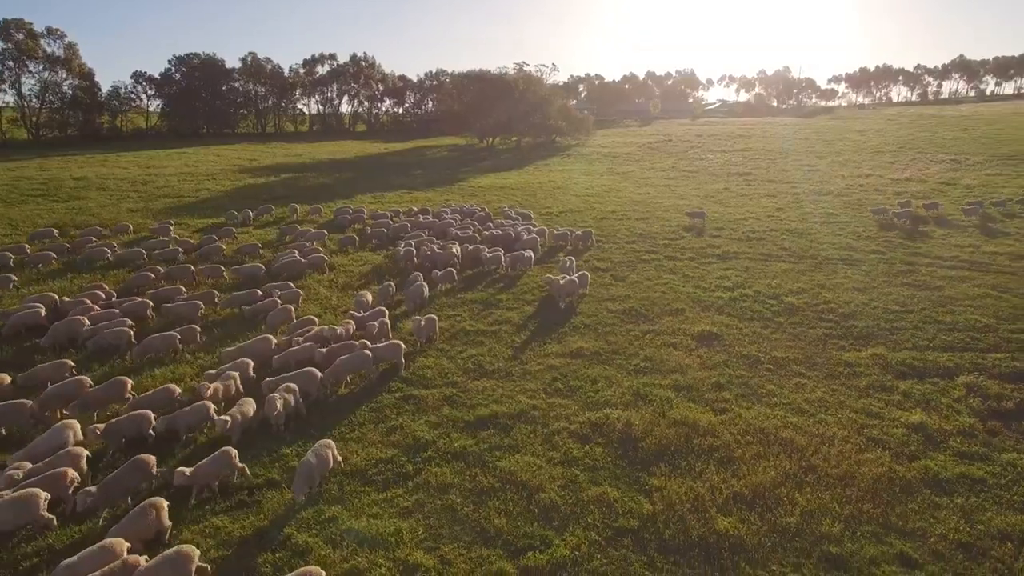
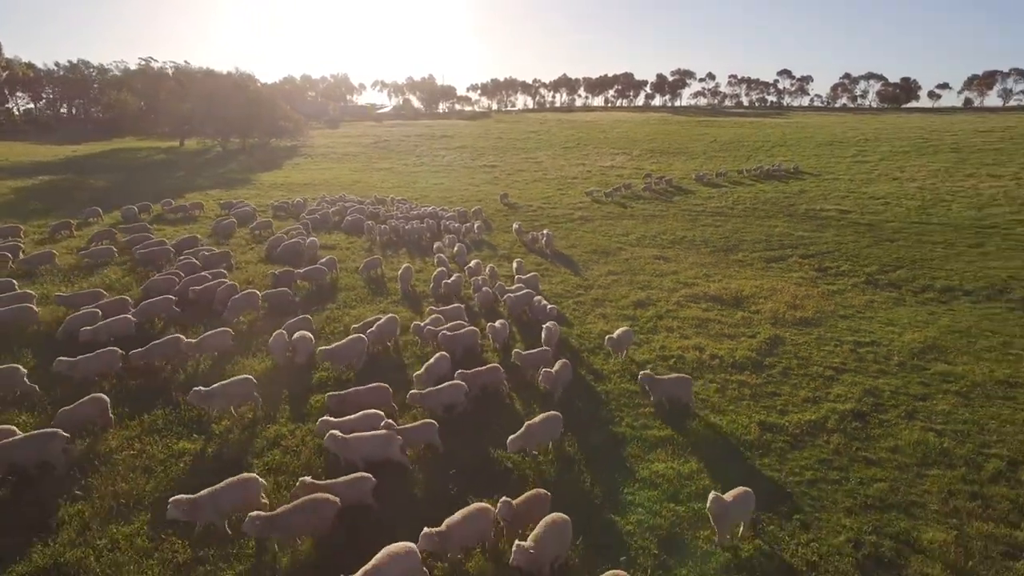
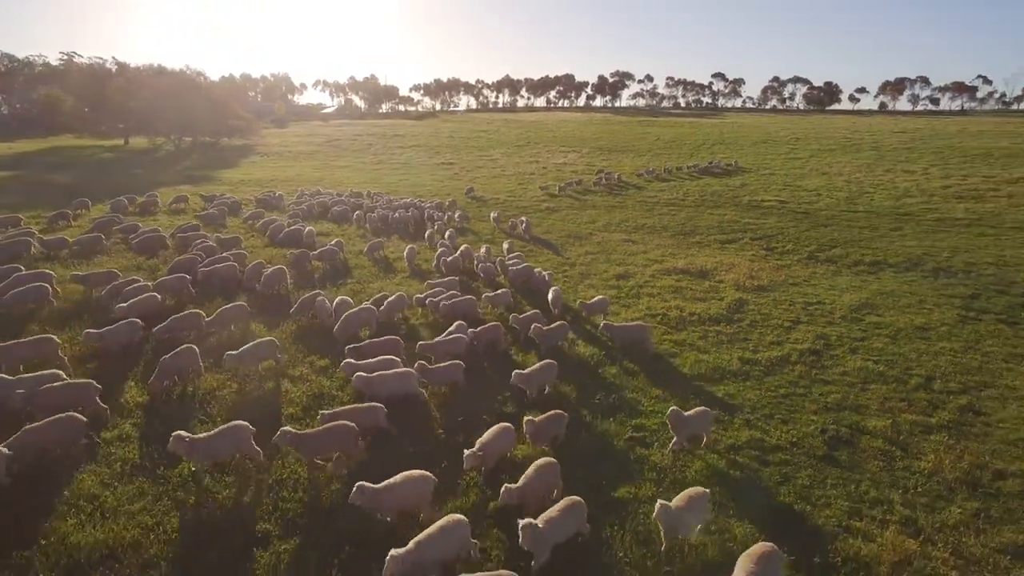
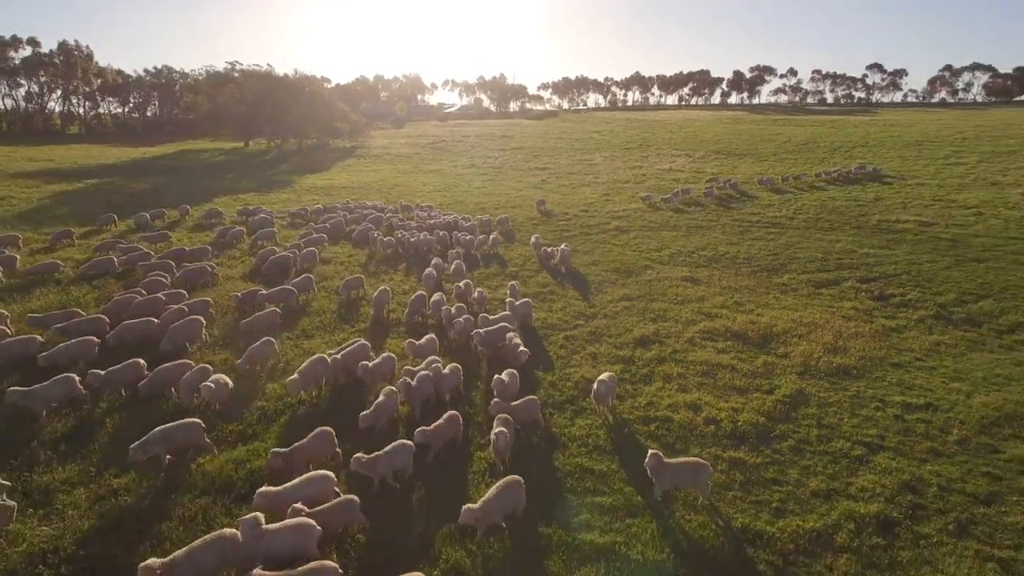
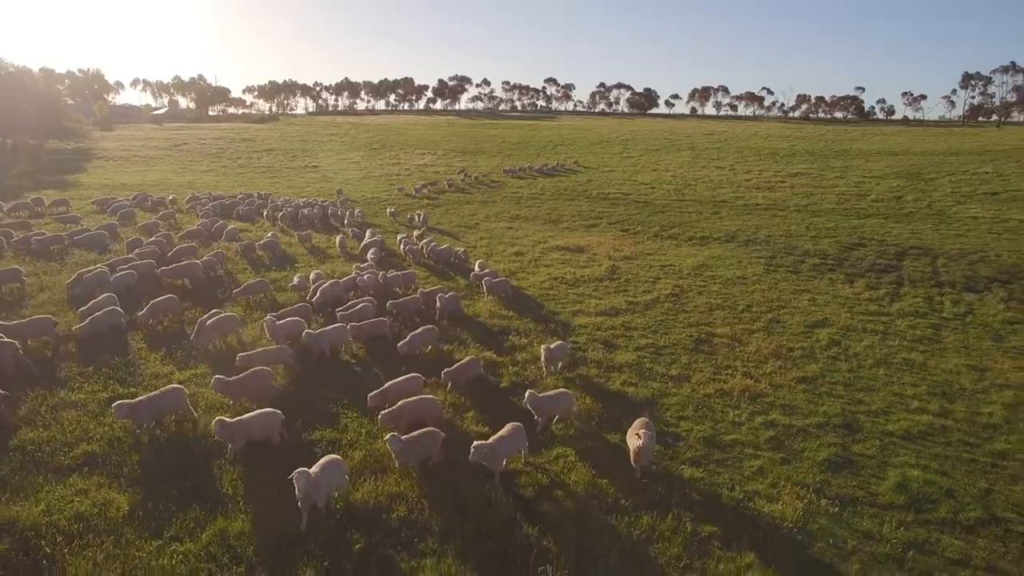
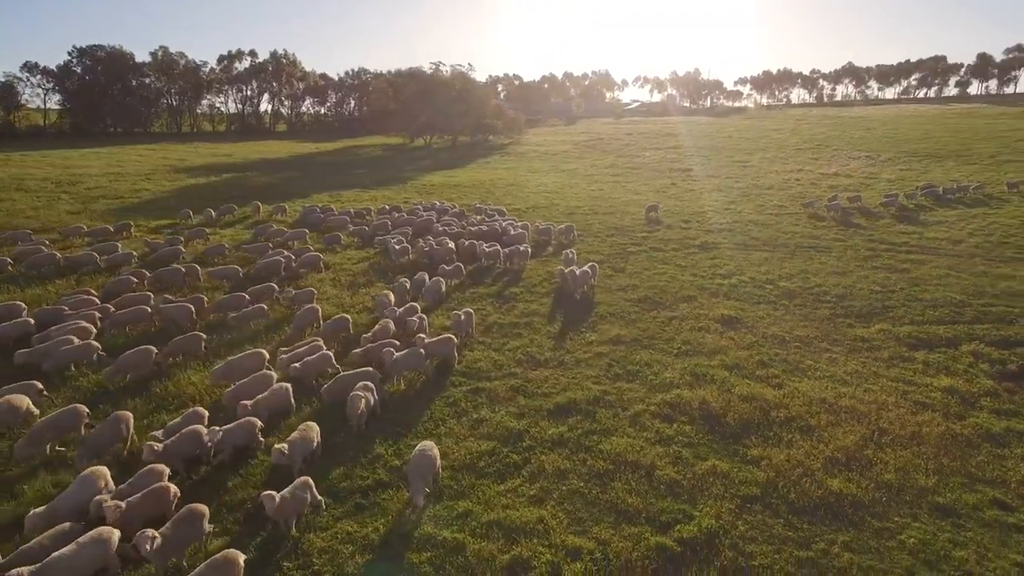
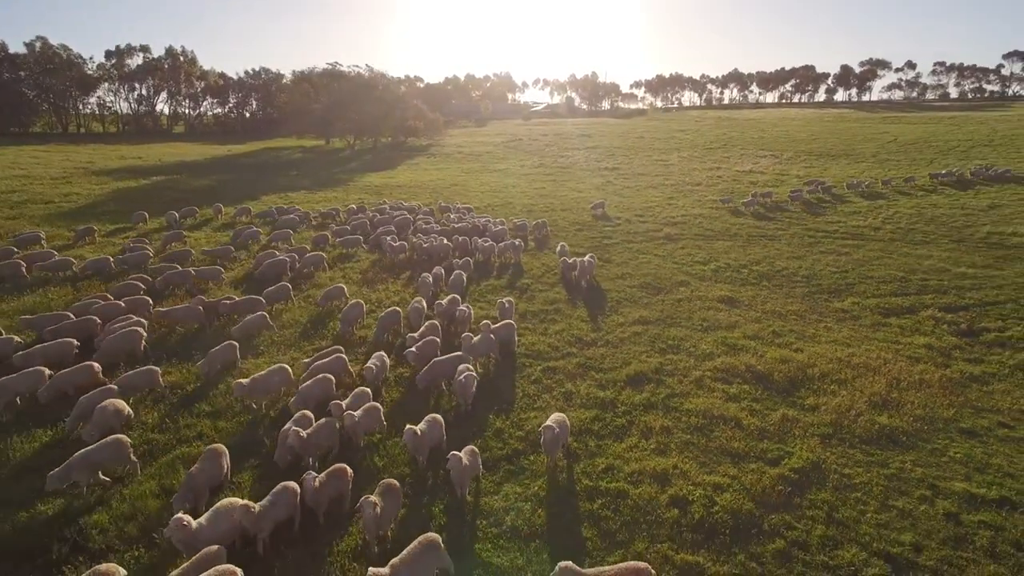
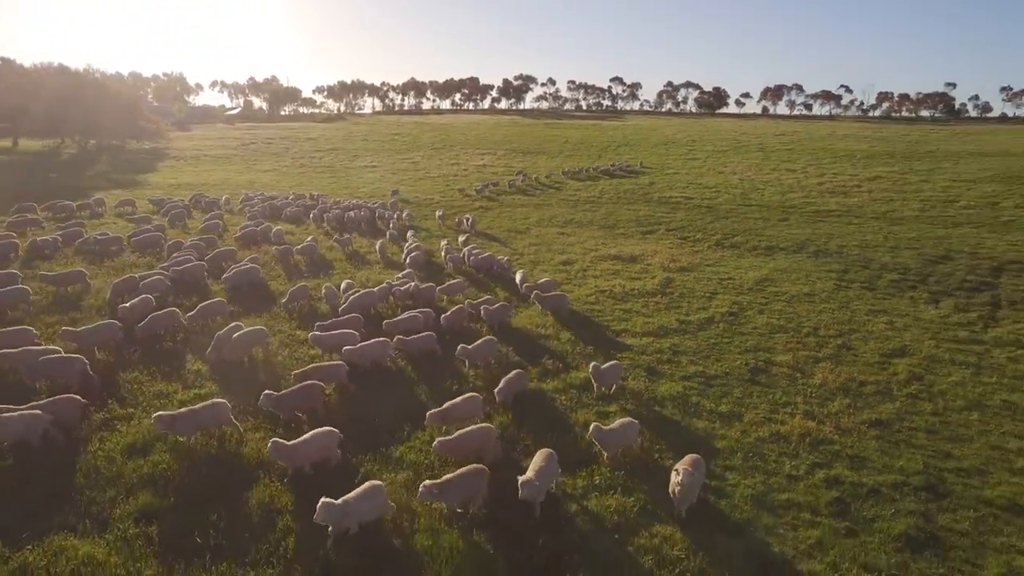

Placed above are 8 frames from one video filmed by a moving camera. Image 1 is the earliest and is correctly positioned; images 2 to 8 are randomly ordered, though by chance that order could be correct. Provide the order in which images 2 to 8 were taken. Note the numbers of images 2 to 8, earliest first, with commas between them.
6, 7, 4, 2, 3, 8, 5
